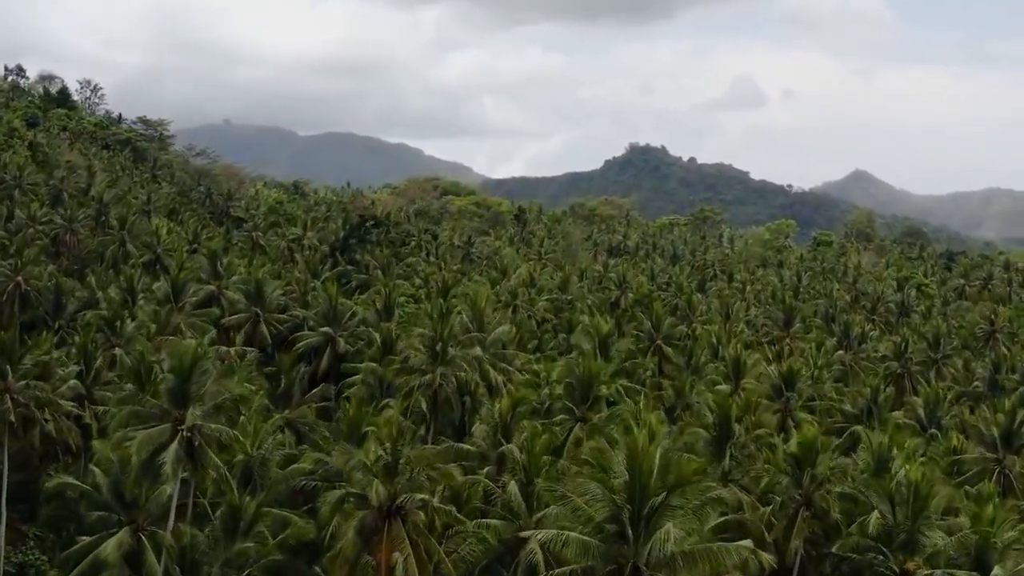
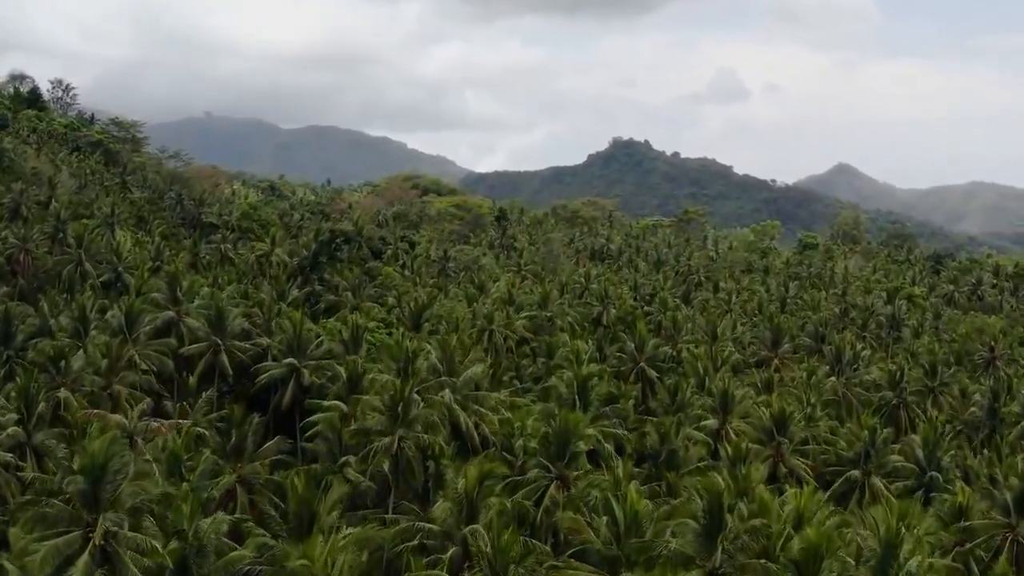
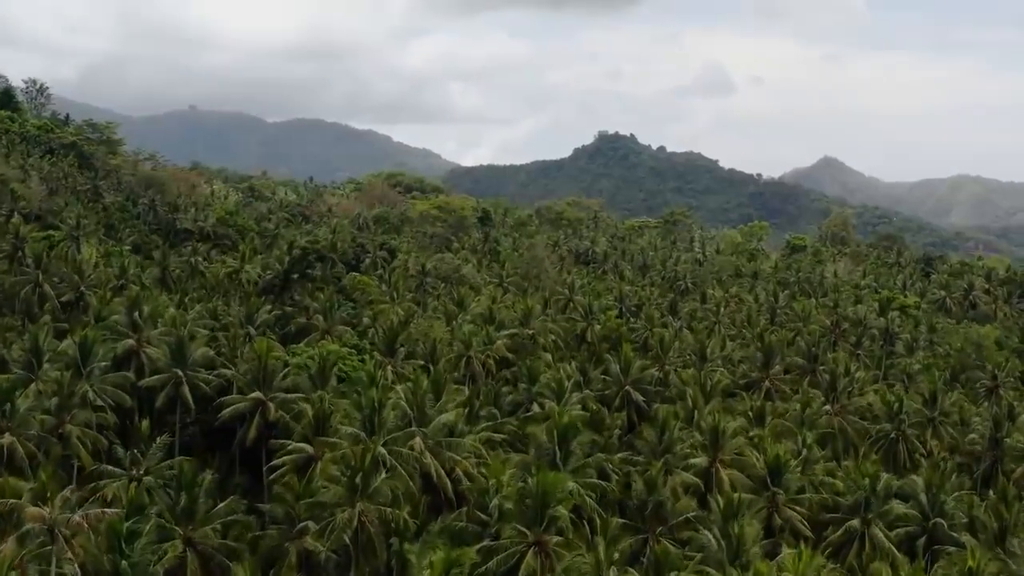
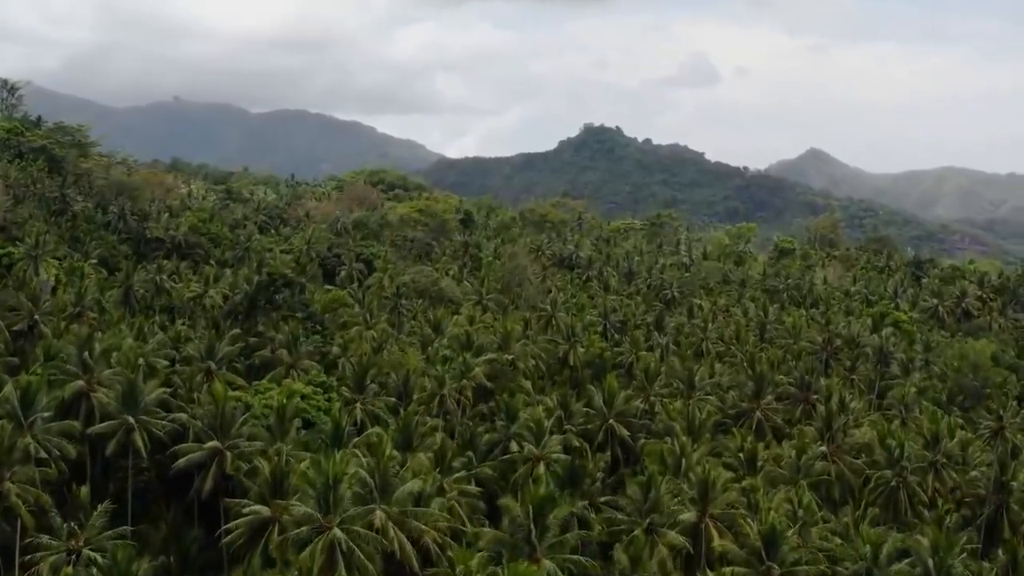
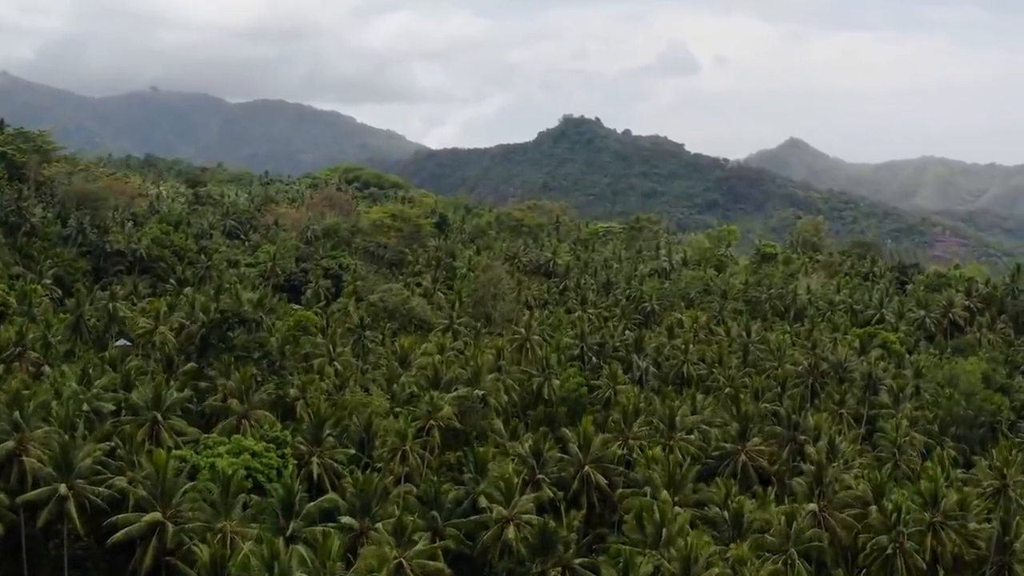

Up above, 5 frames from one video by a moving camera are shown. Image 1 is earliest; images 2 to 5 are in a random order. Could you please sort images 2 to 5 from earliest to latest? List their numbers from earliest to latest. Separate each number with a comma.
2, 3, 4, 5
